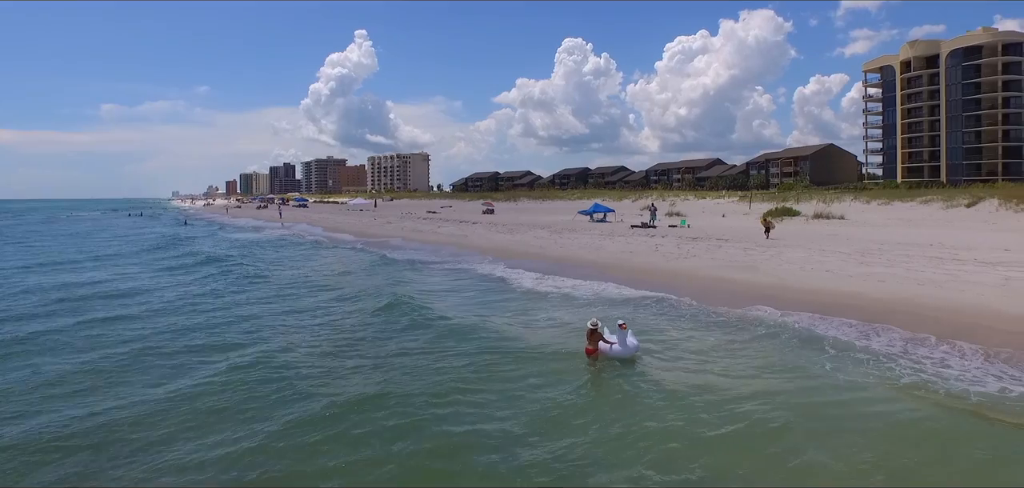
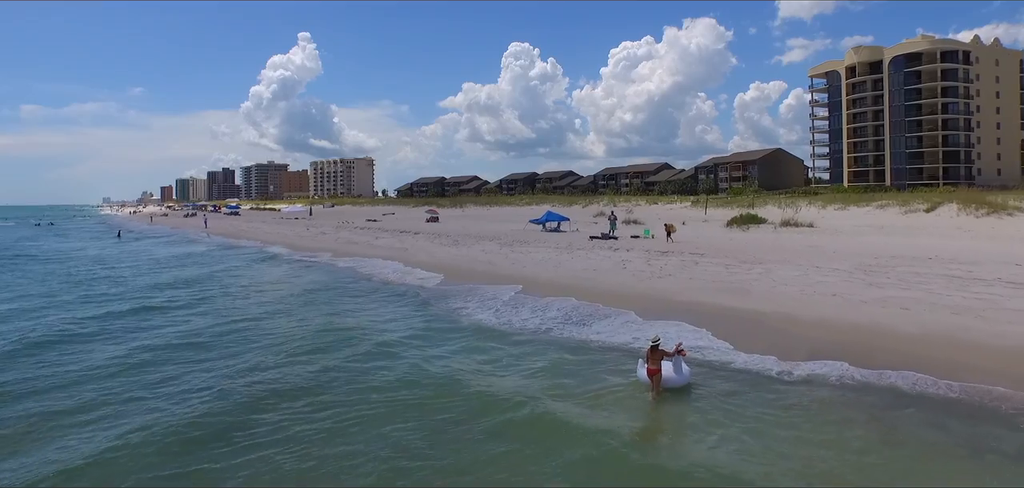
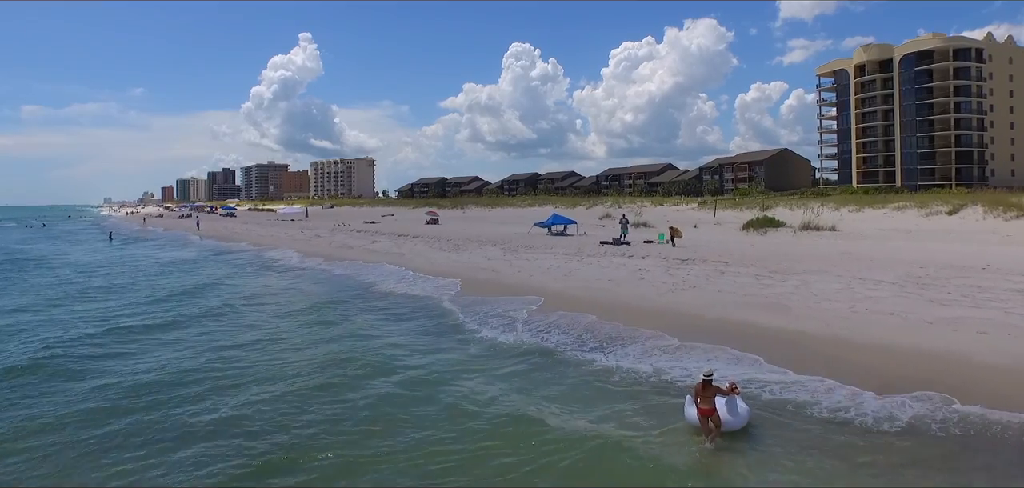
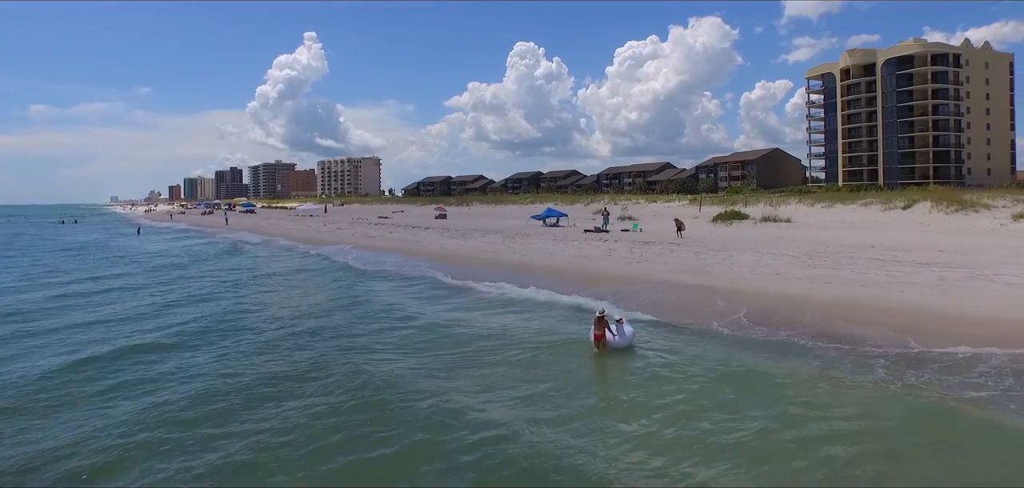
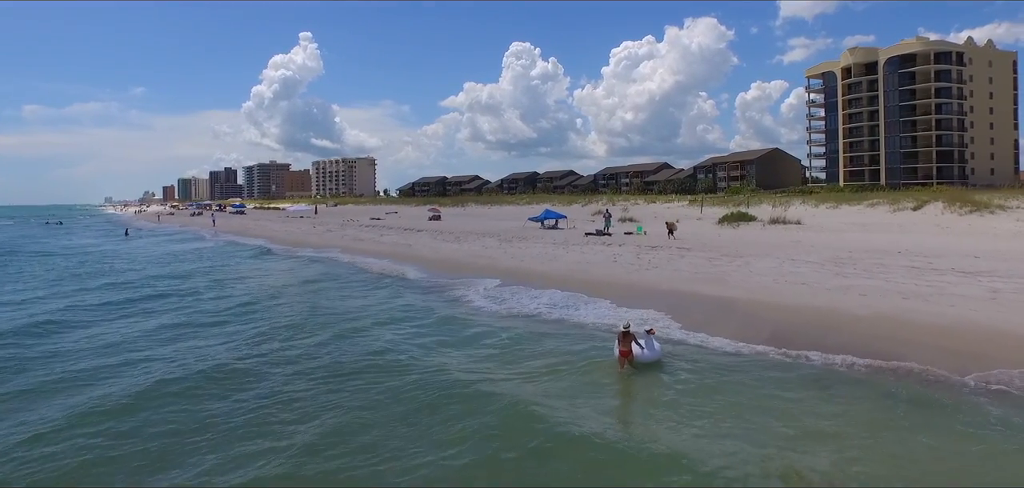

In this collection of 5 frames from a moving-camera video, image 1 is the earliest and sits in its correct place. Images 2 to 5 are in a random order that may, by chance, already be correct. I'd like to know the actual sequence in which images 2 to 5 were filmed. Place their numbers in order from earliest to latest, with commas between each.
4, 5, 2, 3
